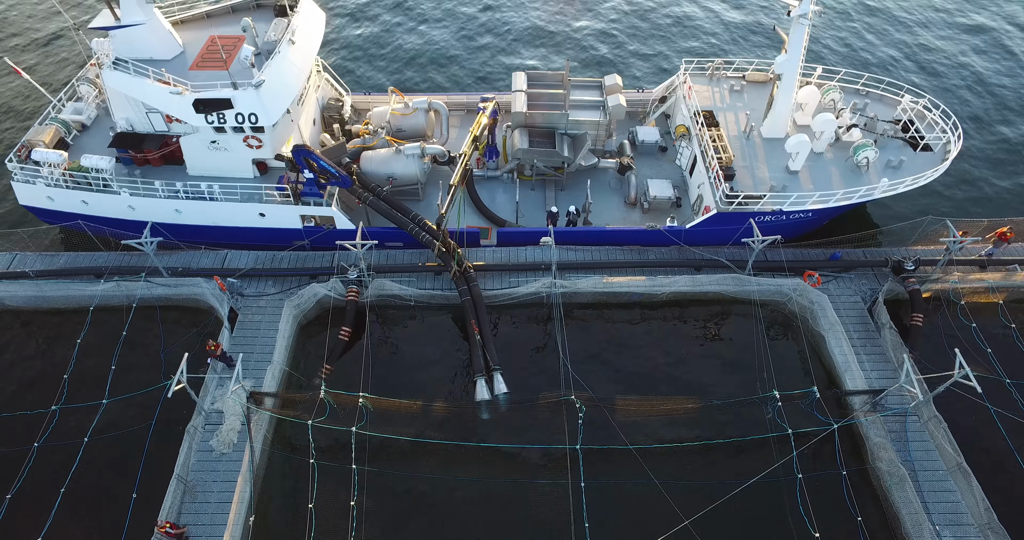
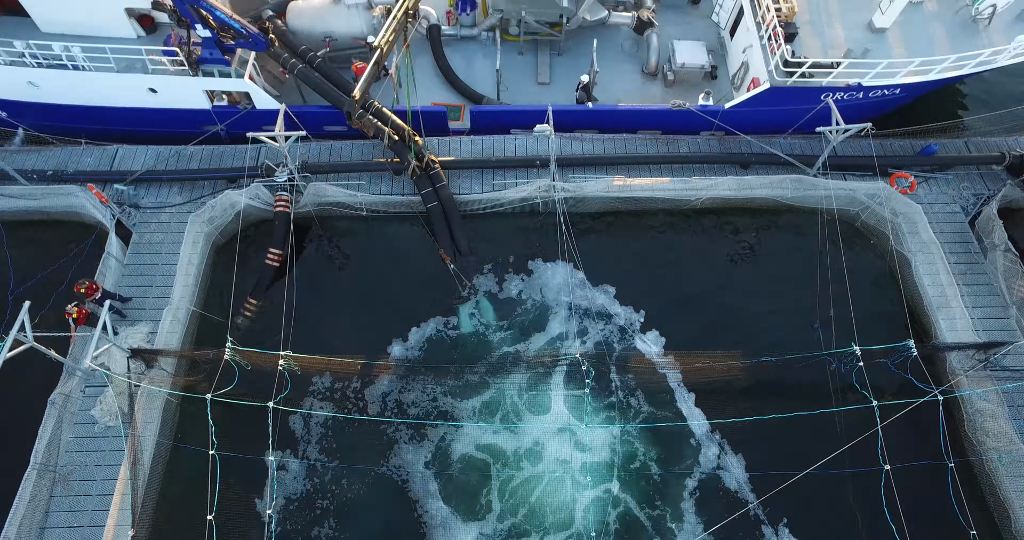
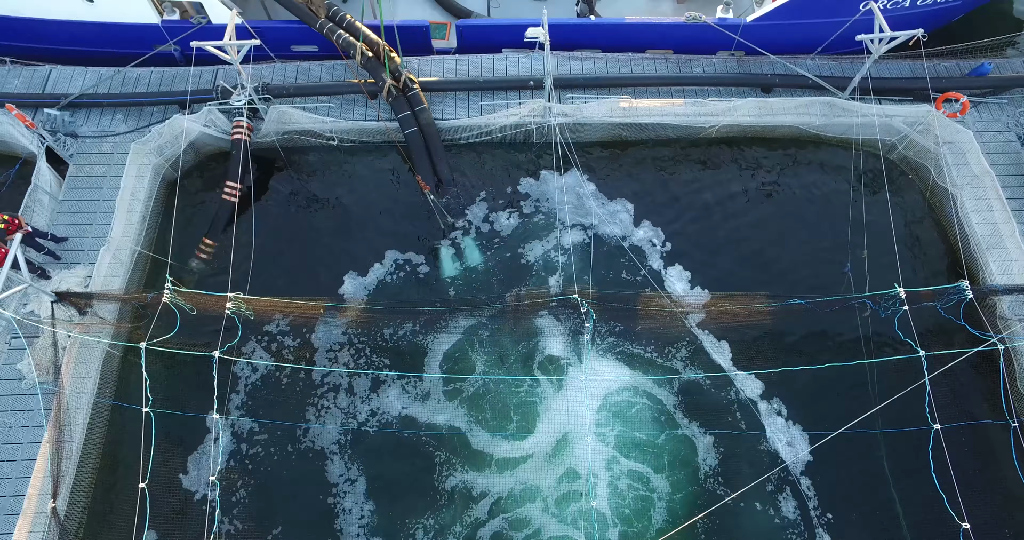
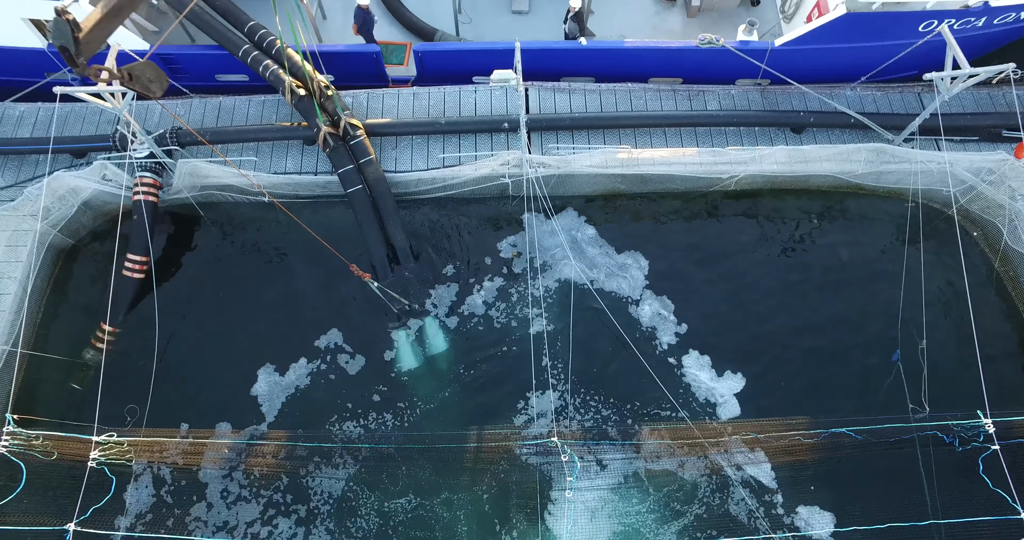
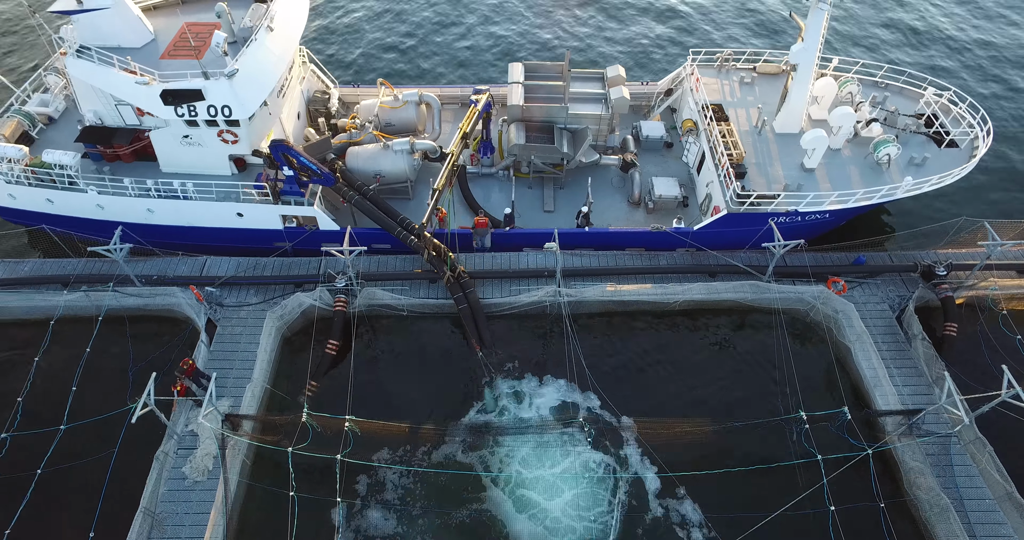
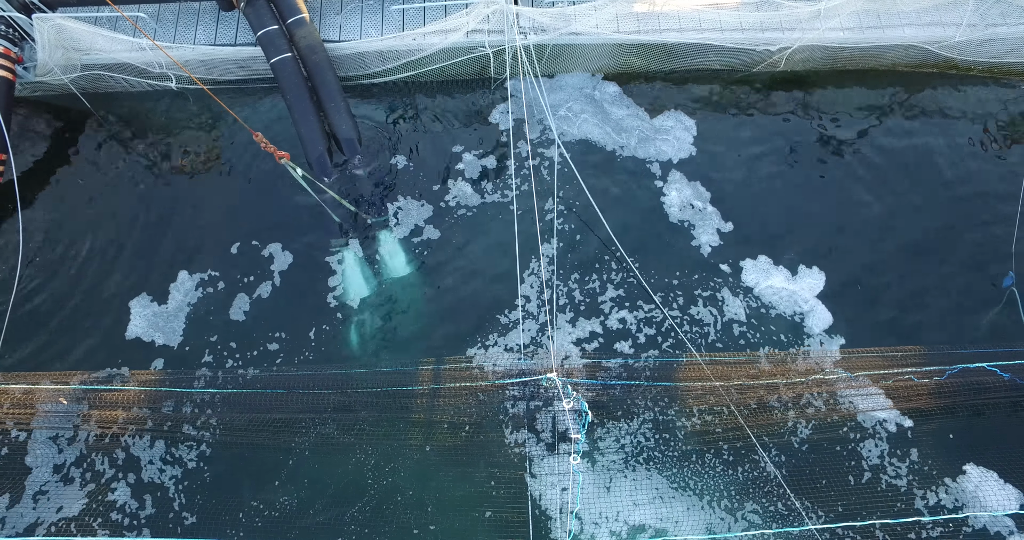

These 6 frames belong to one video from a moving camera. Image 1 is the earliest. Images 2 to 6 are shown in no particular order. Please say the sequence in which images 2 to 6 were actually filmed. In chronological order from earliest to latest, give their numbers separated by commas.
5, 2, 3, 4, 6
